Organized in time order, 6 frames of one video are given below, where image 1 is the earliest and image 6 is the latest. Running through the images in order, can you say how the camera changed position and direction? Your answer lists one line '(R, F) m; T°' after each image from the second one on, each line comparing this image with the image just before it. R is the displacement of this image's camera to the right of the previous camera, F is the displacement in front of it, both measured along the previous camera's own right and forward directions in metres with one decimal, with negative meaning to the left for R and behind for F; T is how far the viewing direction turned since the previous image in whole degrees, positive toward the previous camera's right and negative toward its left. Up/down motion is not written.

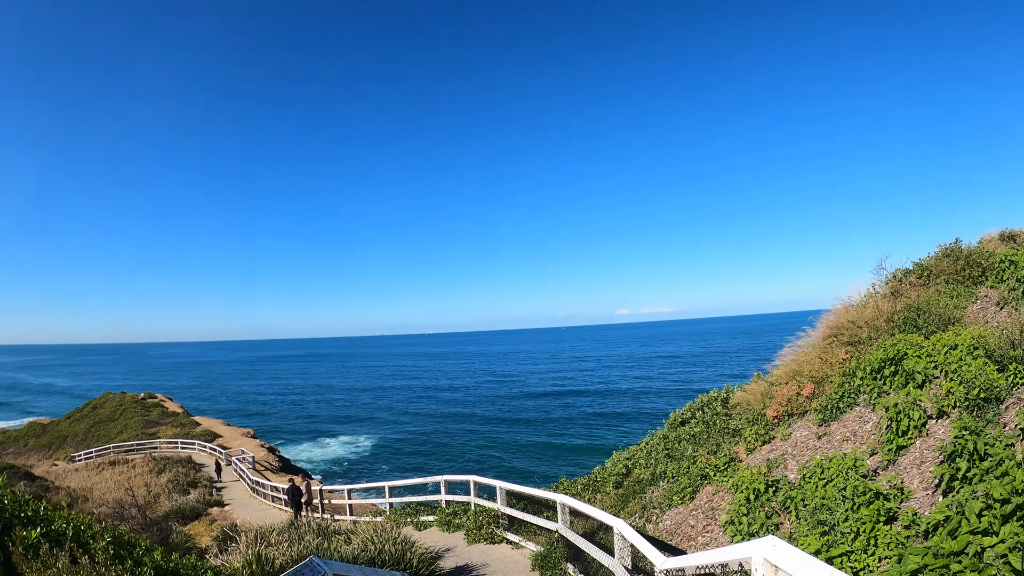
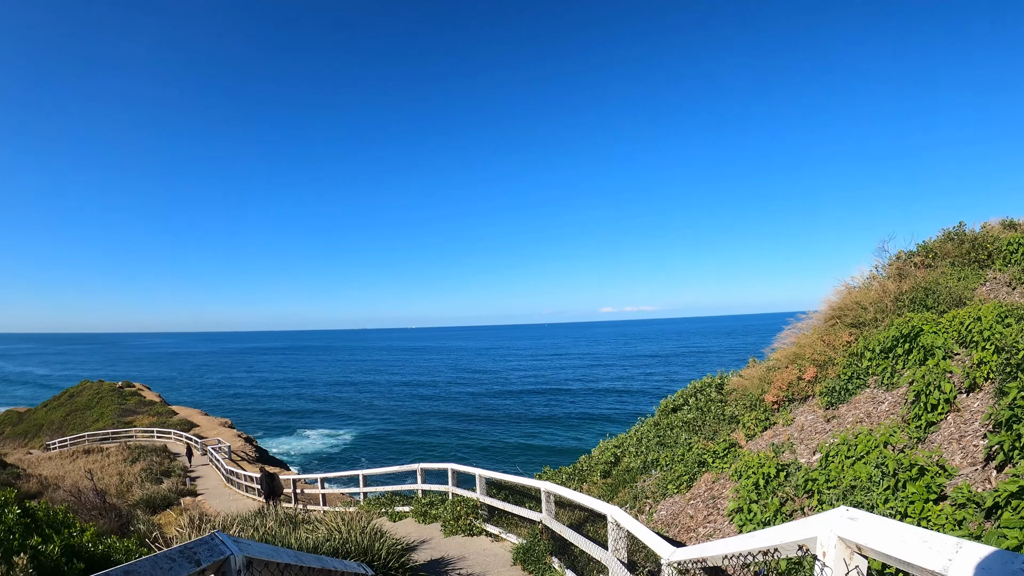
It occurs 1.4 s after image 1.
(+0.1, +0.7) m; +2°
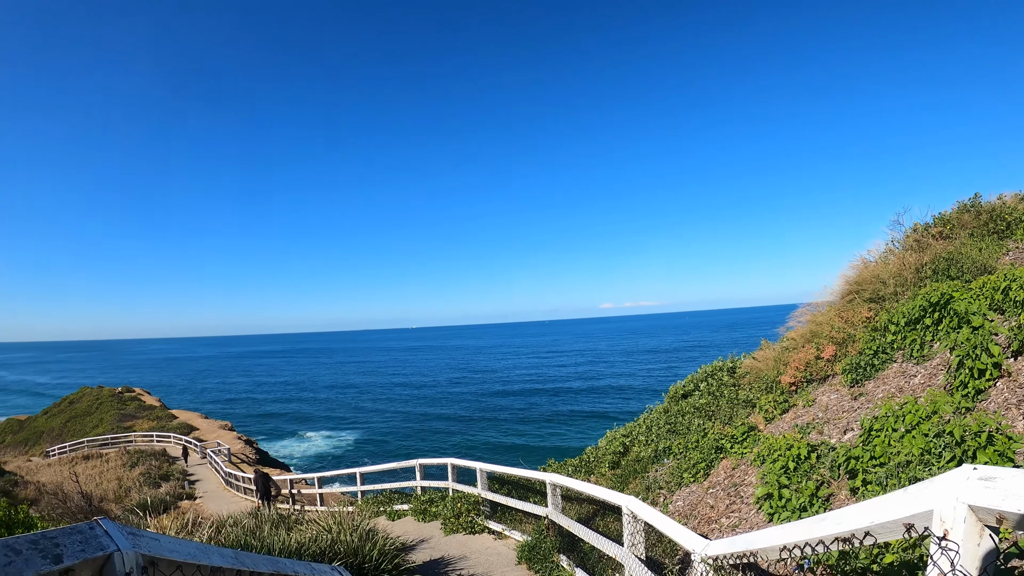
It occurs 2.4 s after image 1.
(0.0, +0.5) m; 0°
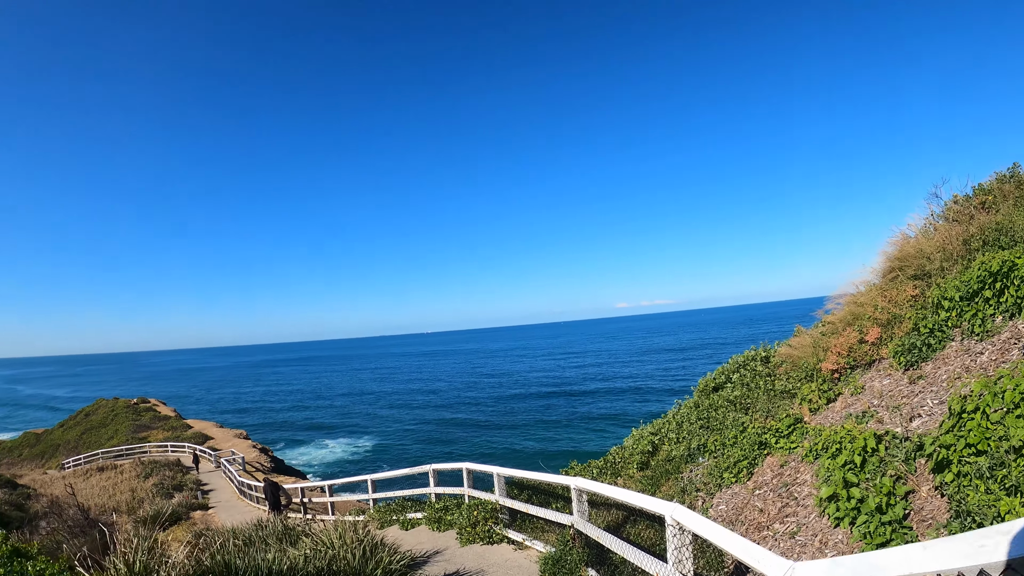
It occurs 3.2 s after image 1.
(-0.1, +0.6) m; -1°
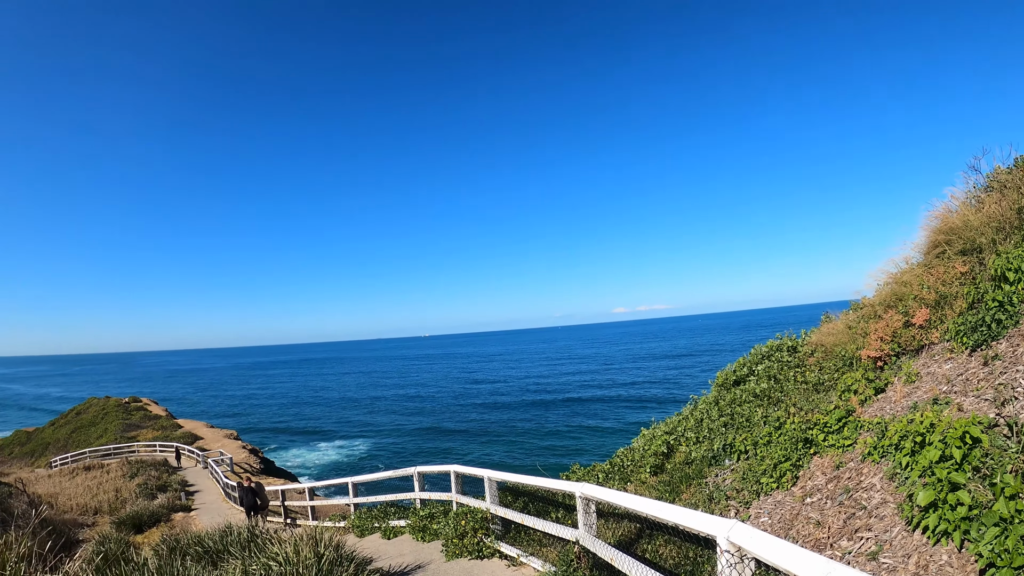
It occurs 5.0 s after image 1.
(0.0, +1.0) m; 0°
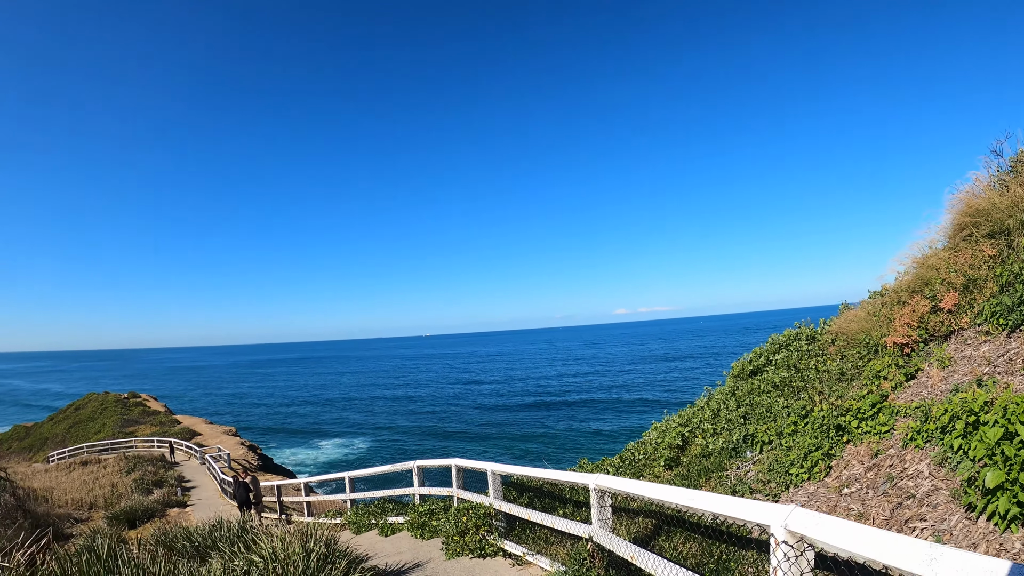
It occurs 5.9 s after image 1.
(-0.1, +0.4) m; 0°
